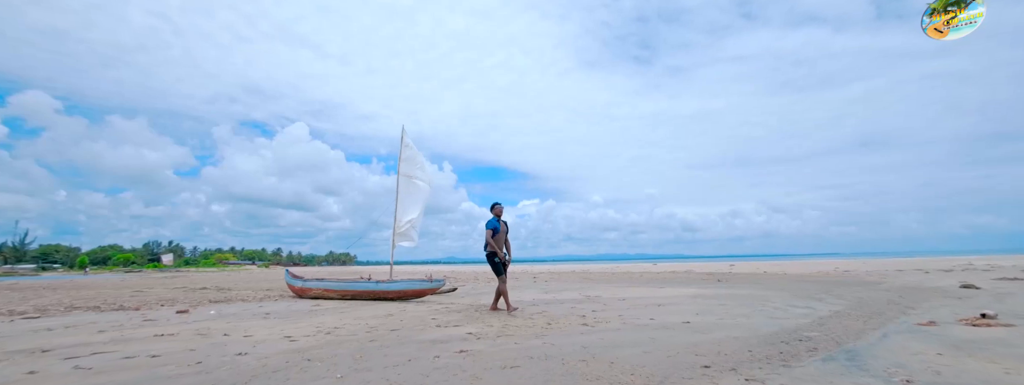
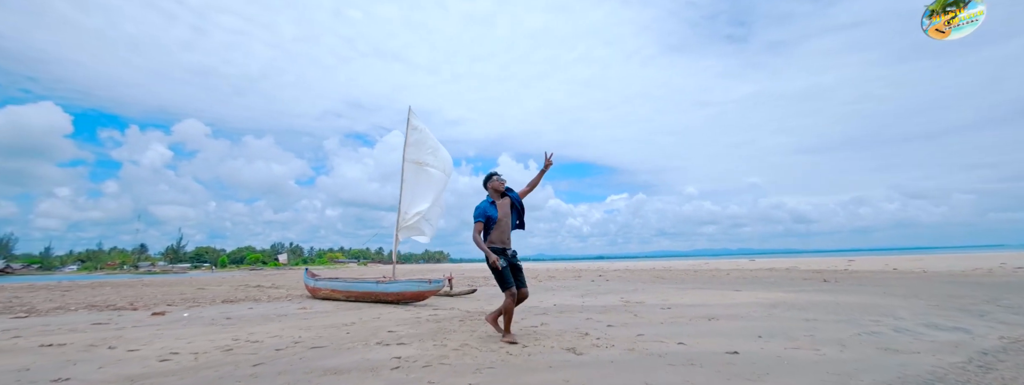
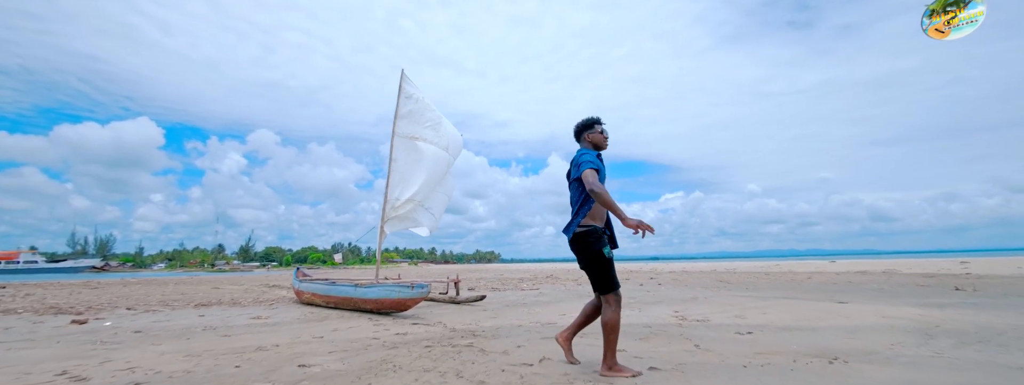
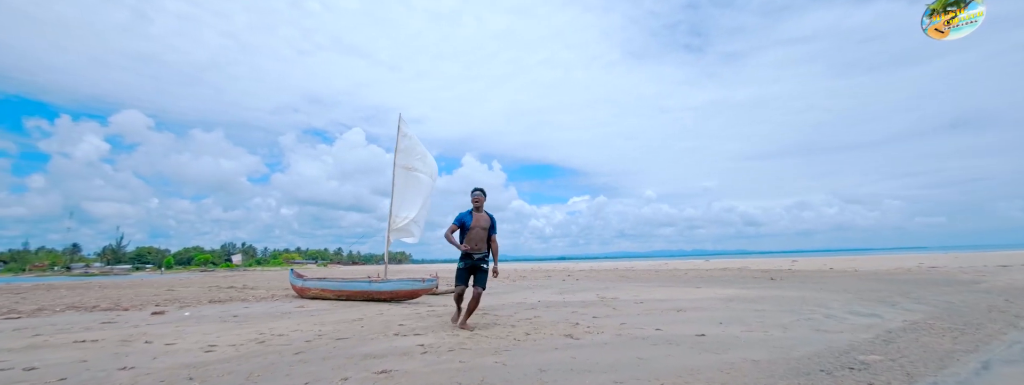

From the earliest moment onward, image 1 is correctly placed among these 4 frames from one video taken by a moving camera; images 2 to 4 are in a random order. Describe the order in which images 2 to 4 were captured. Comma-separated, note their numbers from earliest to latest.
4, 2, 3
